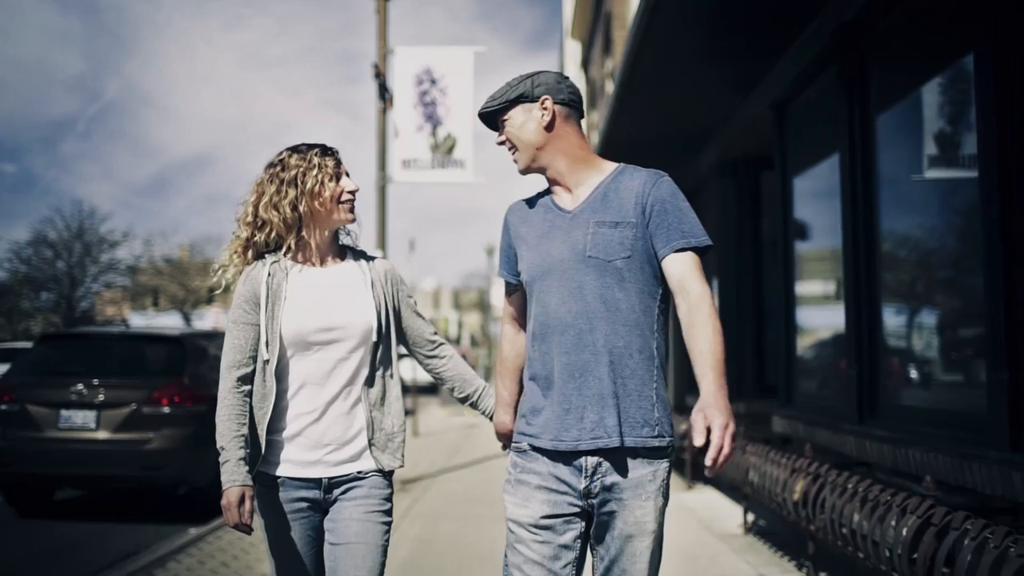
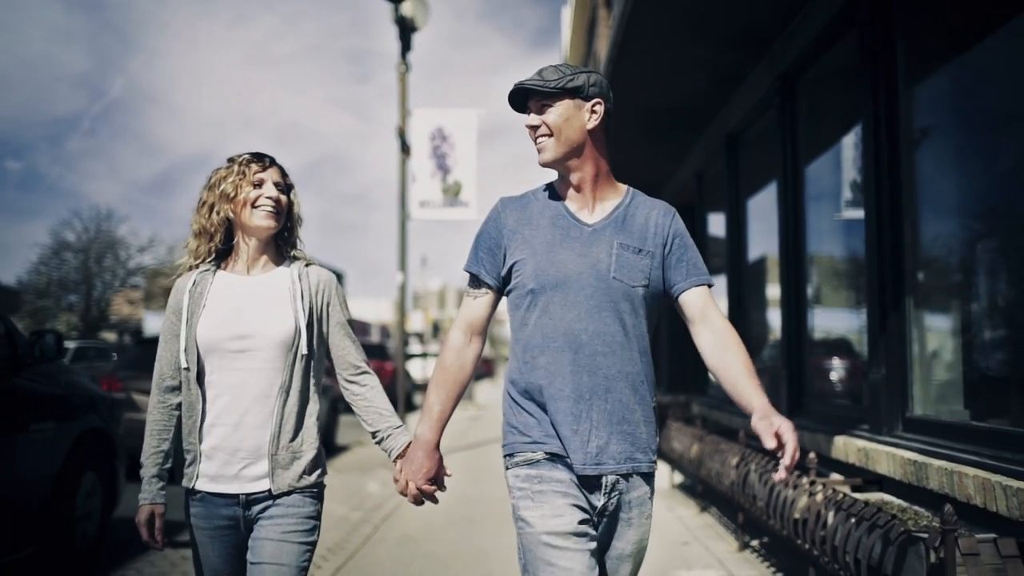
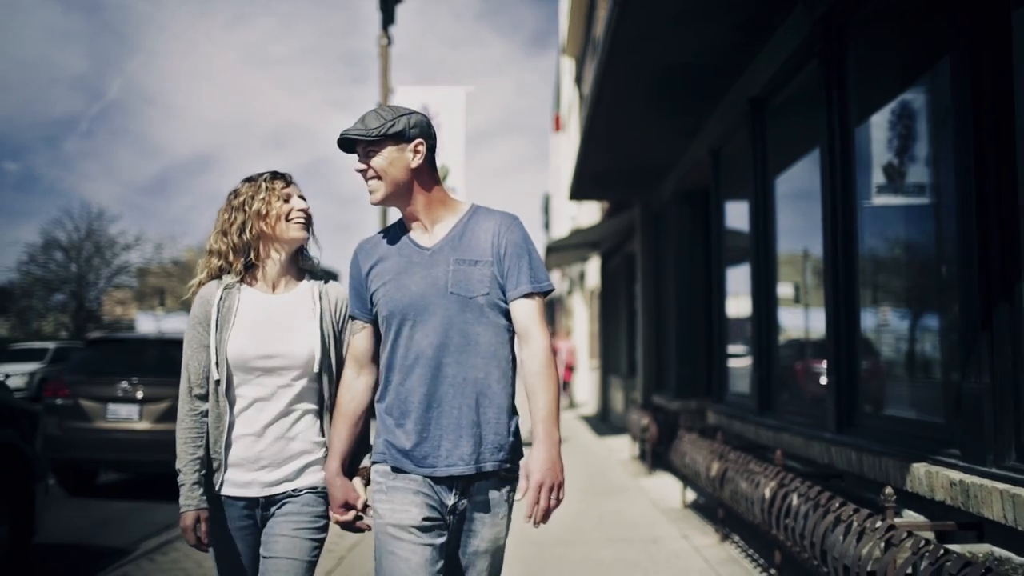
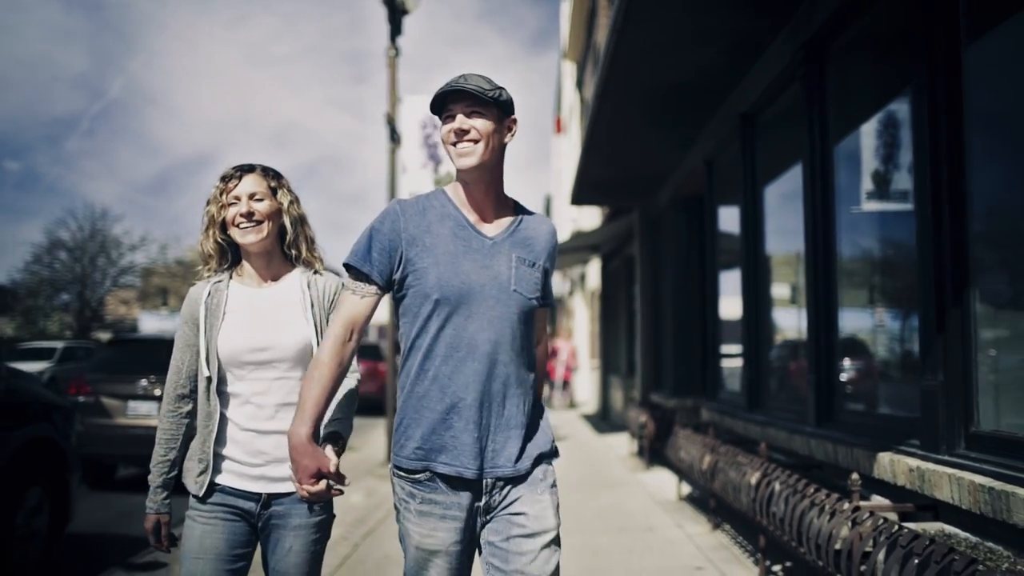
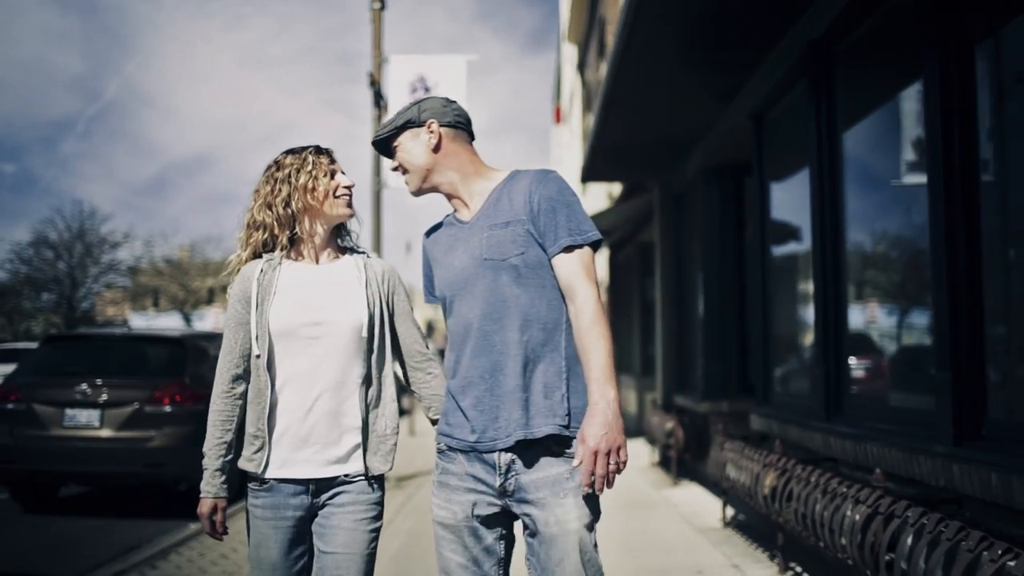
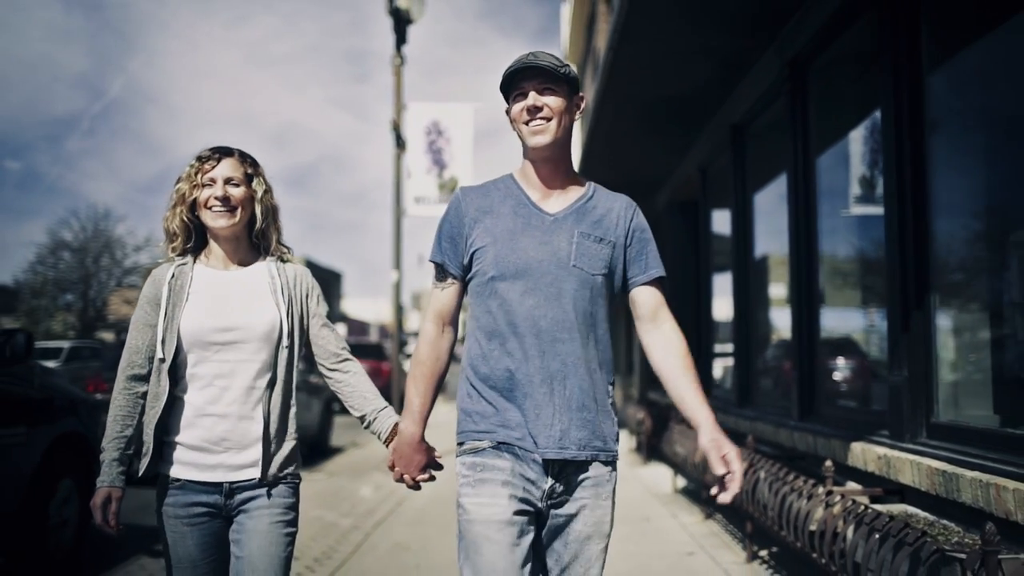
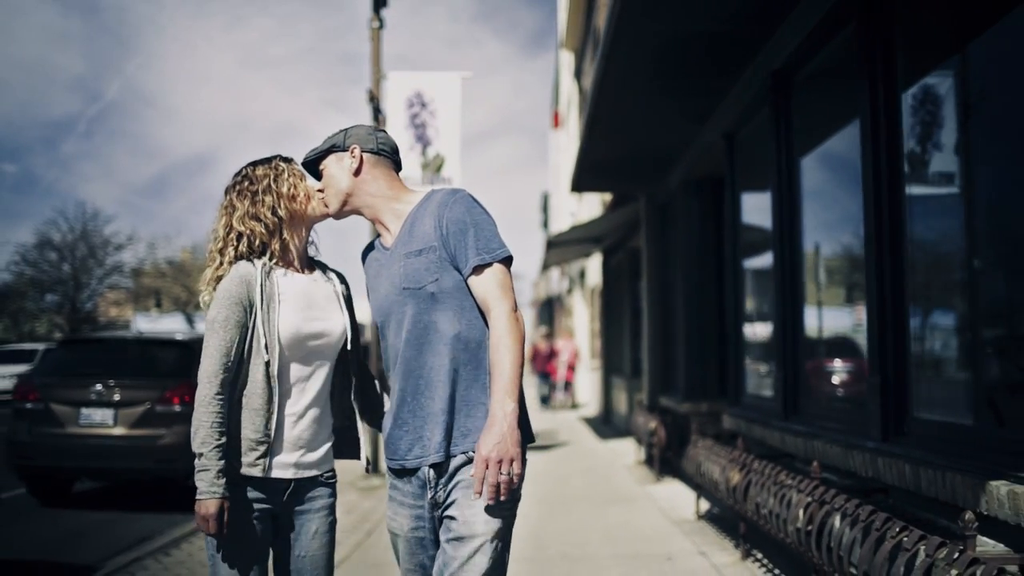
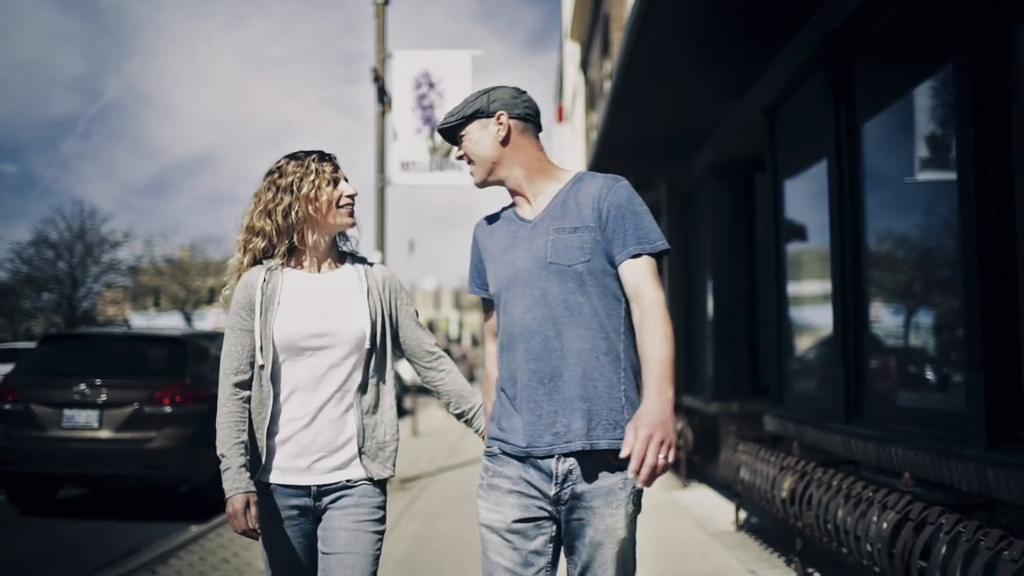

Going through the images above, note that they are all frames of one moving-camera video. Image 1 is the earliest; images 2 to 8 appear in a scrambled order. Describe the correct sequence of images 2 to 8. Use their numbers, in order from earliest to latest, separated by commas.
8, 5, 7, 3, 4, 6, 2
